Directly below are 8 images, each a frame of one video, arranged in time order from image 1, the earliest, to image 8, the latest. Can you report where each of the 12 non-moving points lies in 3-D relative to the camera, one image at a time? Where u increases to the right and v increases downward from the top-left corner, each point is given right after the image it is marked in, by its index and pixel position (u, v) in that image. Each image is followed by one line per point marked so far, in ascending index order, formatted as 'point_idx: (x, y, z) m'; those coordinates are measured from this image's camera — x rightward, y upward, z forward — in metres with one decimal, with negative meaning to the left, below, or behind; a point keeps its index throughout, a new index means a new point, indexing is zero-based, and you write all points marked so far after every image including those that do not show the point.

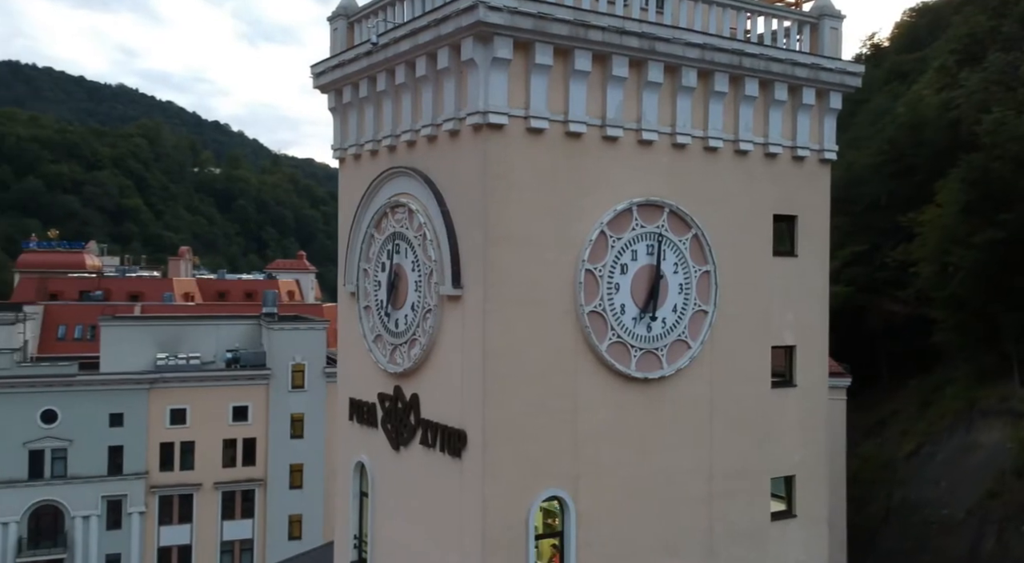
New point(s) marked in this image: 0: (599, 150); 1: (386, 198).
0: (+0.8, +1.4, +12.0) m
1: (-1.3, +0.9, +11.9) m
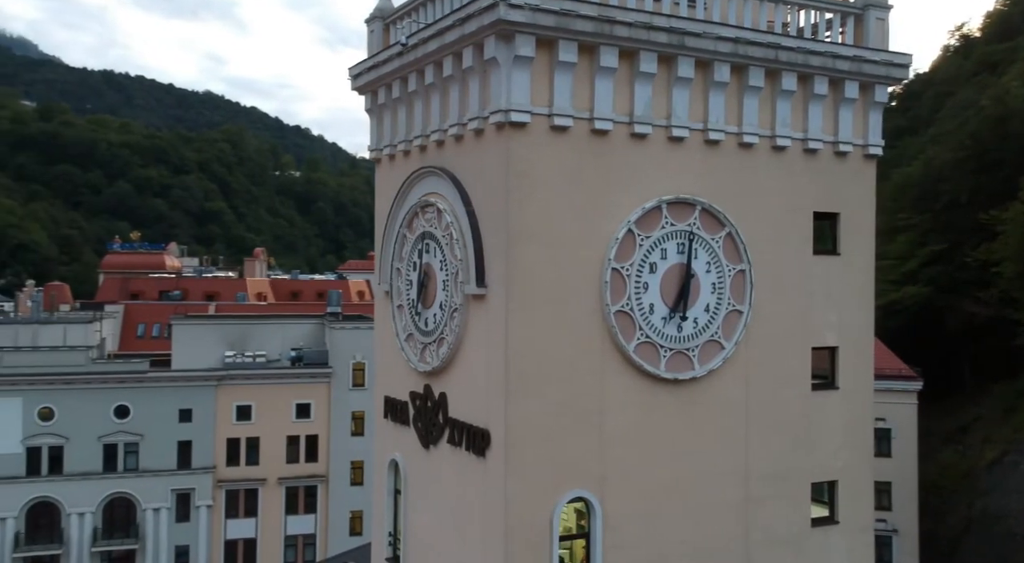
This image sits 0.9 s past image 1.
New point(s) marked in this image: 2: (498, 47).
0: (+1.2, +1.4, +11.9) m
1: (-1.0, +0.9, +12.1) m
2: (-0.1, +2.3, +11.1) m
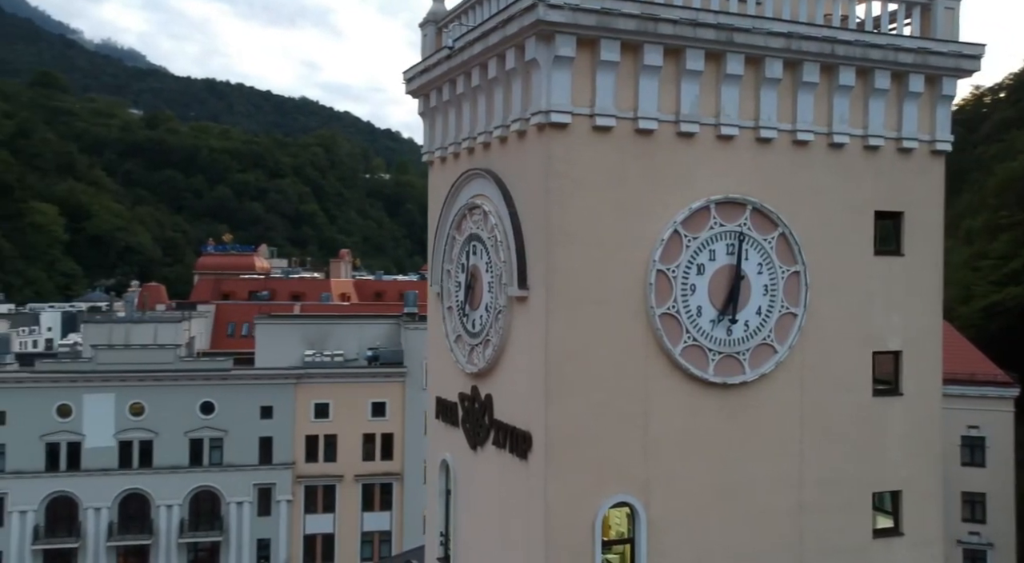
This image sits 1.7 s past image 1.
0: (+1.6, +1.4, +11.7) m
1: (-0.5, +0.9, +12.1) m
2: (+0.3, +2.2, +11.0) m
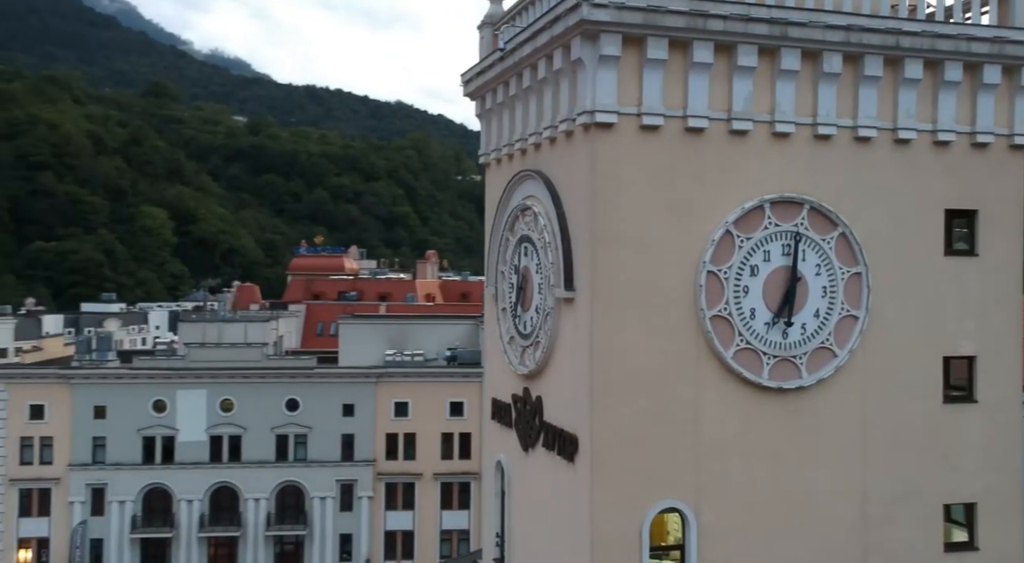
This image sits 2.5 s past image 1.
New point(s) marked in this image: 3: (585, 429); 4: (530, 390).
0: (+2.1, +1.4, +11.4) m
1: (+0.1, +0.9, +12.2) m
2: (+0.7, +2.2, +10.9) m
3: (+0.7, -1.4, +11.1) m
4: (+0.2, -1.1, +12.1) m
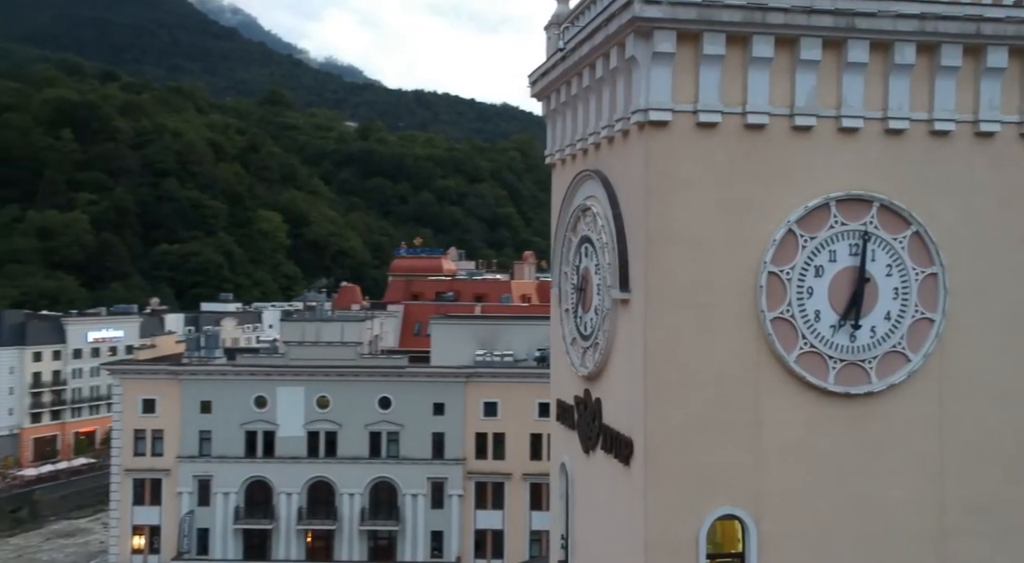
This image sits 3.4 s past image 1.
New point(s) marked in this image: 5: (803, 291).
0: (+2.7, +1.4, +11.1) m
1: (+0.7, +0.9, +12.1) m
2: (+1.2, +2.2, +10.8) m
3: (+1.2, -1.4, +10.9) m
4: (+0.8, -1.2, +12.0) m
5: (+2.8, -0.1, +11.1) m
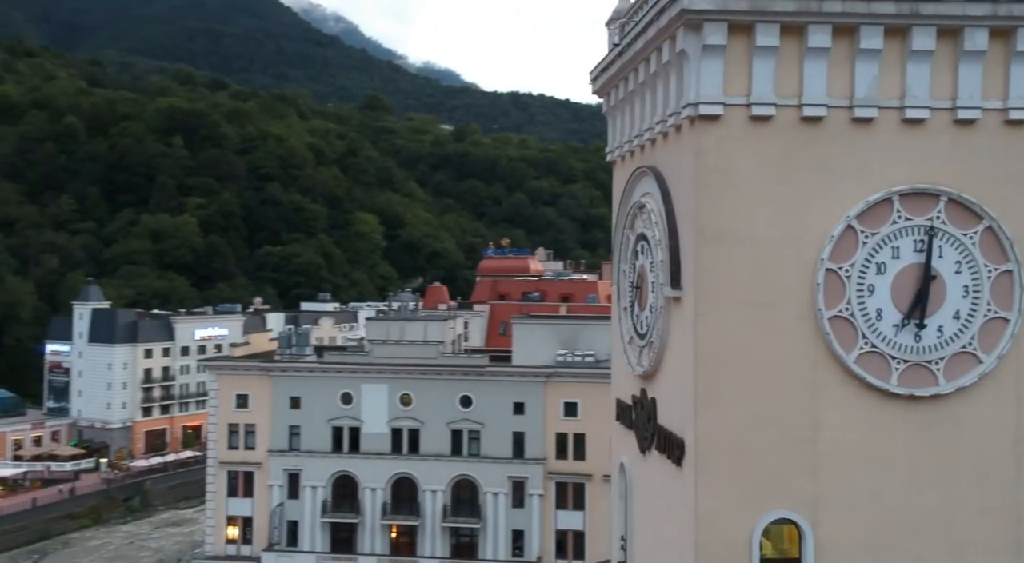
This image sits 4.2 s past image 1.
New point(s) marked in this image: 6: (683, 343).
0: (+3.1, +1.4, +10.7) m
1: (+1.3, +0.9, +11.9) m
2: (+1.6, +2.3, +10.6) m
3: (+1.7, -1.4, +10.7) m
4: (+1.4, -1.1, +11.8) m
5: (+3.3, -0.1, +10.7) m
6: (+1.6, -0.6, +10.9) m
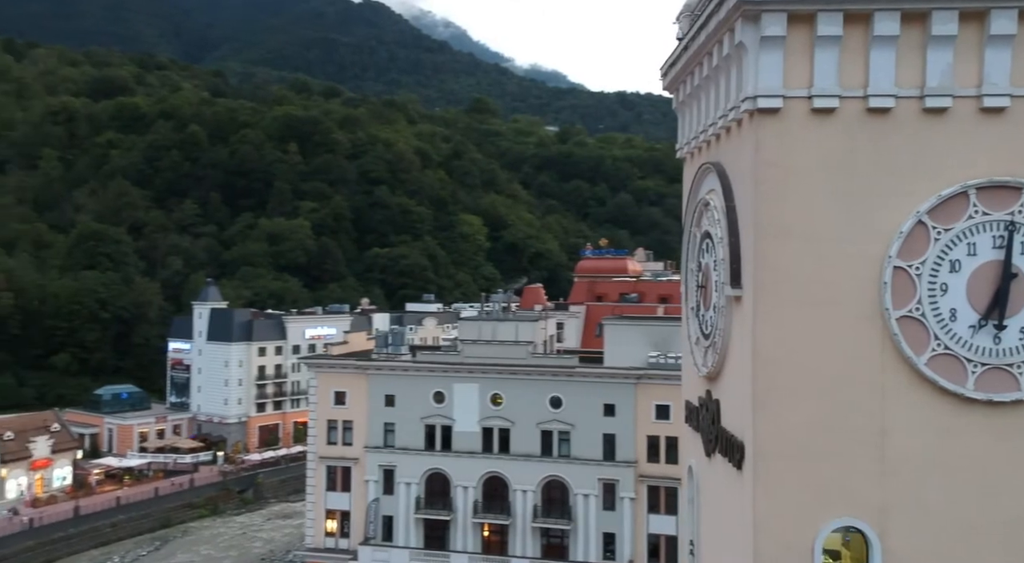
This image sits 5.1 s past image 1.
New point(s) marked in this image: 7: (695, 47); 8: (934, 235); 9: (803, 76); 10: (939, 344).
0: (+3.6, +1.4, +10.2) m
1: (+2.0, +0.9, +11.7) m
2: (+2.1, +2.3, +10.3) m
3: (+2.2, -1.4, +10.4) m
4: (+2.1, -1.1, +11.5) m
5: (+3.7, 0.0, +10.1) m
6: (+2.1, -0.6, +10.6) m
7: (+1.8, +2.3, +11.5) m
8: (+3.7, +0.4, +10.1) m
9: (+2.6, +1.9, +10.3) m
10: (+3.8, -0.5, +10.1) m
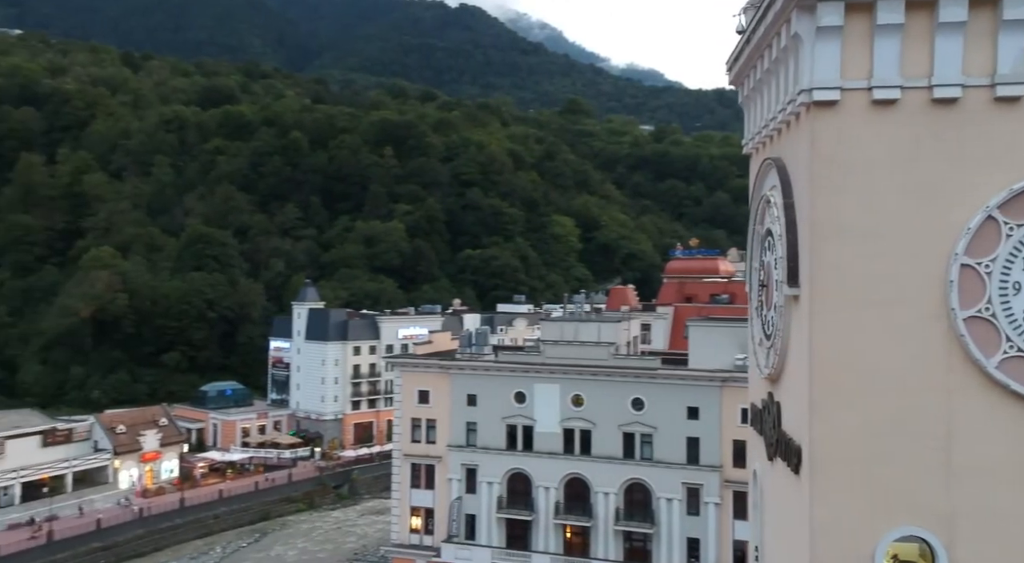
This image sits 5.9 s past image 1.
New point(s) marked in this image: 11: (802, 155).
0: (+4.0, +1.4, +9.7) m
1: (+2.6, +0.9, +11.3) m
2: (+2.5, +2.3, +10.0) m
3: (+2.6, -1.4, +10.0) m
4: (+2.6, -1.1, +11.2) m
5: (+4.1, 0.0, +9.6) m
6: (+2.6, -0.5, +10.2) m
7: (+2.4, +2.4, +11.2) m
8: (+4.1, +0.4, +9.6) m
9: (+3.0, +1.9, +9.9) m
10: (+4.1, -0.5, +9.6) m
11: (+2.6, +1.1, +10.2) m
